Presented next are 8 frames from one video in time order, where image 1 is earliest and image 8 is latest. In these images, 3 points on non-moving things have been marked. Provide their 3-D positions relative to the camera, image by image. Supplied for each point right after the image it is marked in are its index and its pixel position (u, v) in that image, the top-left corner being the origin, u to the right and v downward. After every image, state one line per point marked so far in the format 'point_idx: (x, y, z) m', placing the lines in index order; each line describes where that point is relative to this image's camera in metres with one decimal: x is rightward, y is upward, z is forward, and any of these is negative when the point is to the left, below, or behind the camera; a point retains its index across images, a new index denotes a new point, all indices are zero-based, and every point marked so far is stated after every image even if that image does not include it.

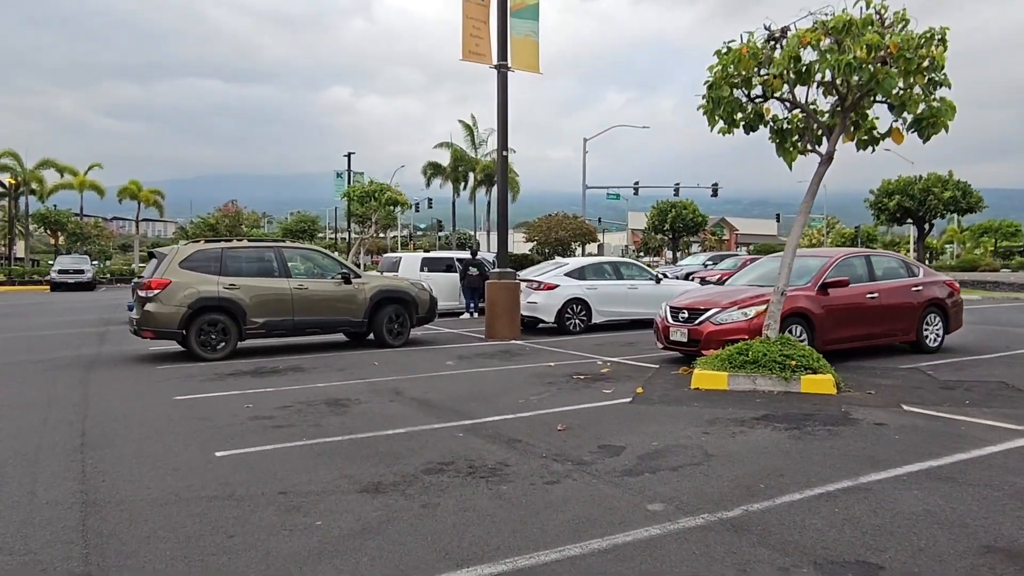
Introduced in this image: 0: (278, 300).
0: (-4.0, -0.2, +12.6) m
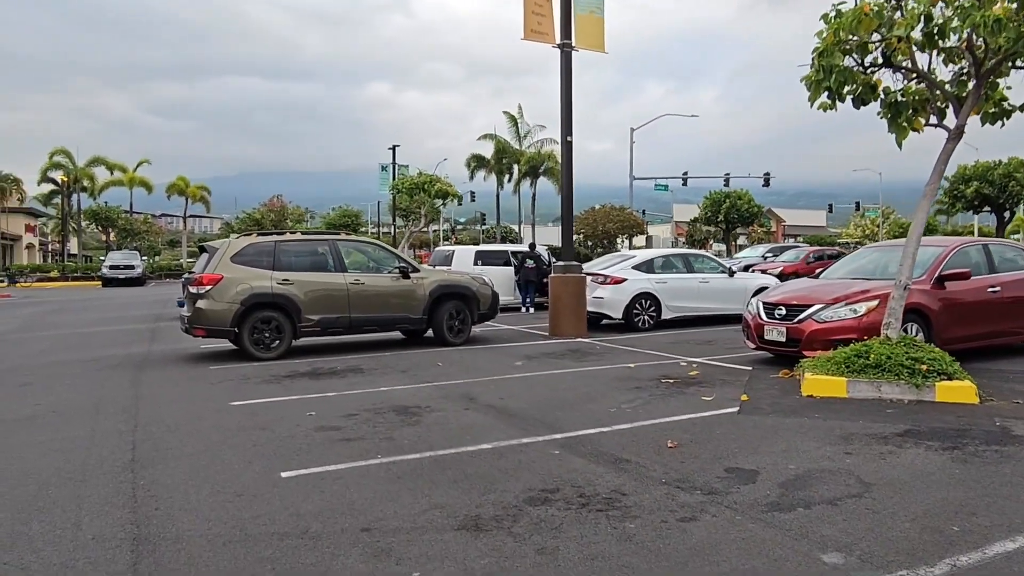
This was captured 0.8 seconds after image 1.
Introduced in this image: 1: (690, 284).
0: (-2.9, -0.2, +11.9) m
1: (+3.8, +0.1, +15.6) m
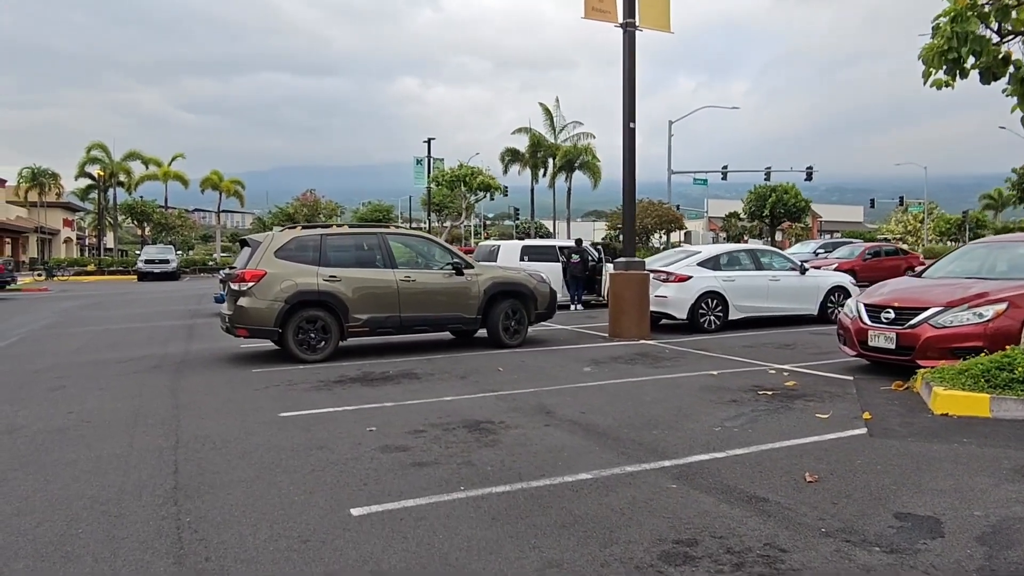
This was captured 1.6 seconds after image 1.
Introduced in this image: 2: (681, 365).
0: (-1.9, -0.1, +11.1) m
1: (+4.9, +0.1, +14.5) m
2: (+2.3, -1.1, +10.1) m
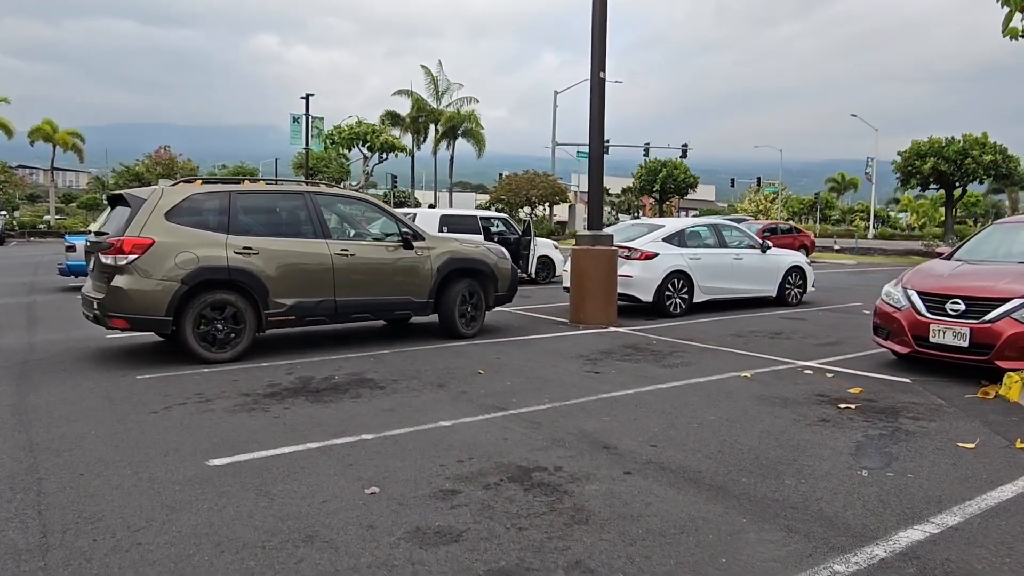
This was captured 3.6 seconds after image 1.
0: (-2.3, +0.2, +8.5) m
1: (+3.8, +0.5, +13.1) m
2: (+2.0, -0.8, +8.4) m
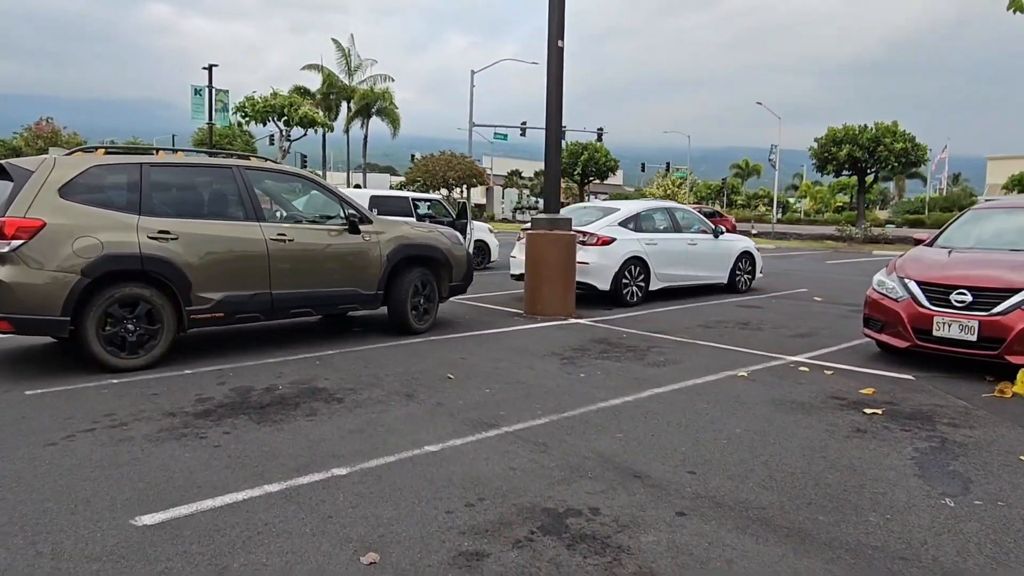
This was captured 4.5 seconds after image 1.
0: (-2.6, +0.3, +7.2) m
1: (+2.8, +0.7, +12.6) m
2: (+1.7, -0.7, +7.7) m
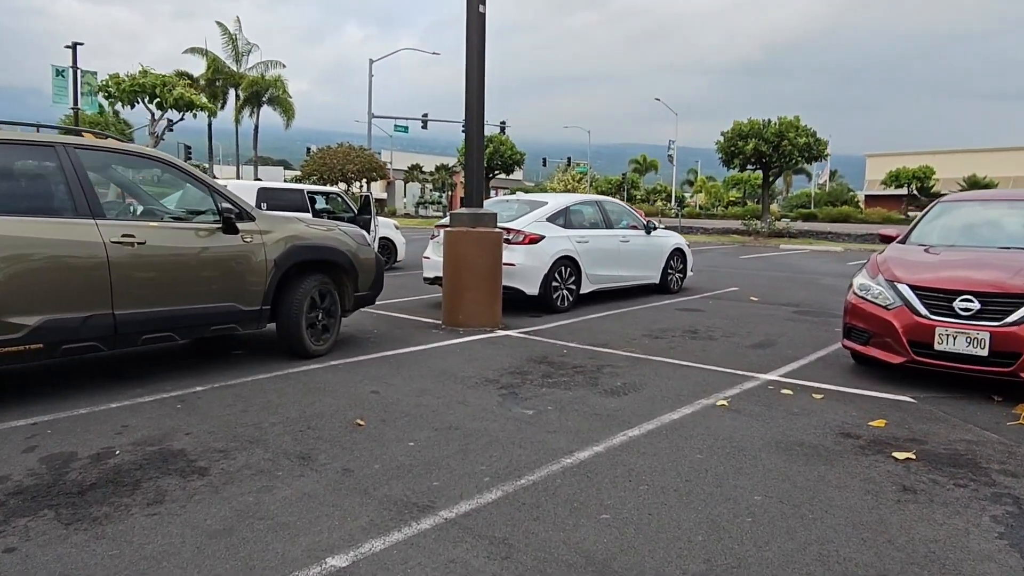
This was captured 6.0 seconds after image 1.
0: (-3.2, +0.1, +5.3) m
1: (+1.5, +0.7, +11.3) m
2: (+1.1, -0.8, +6.4) m
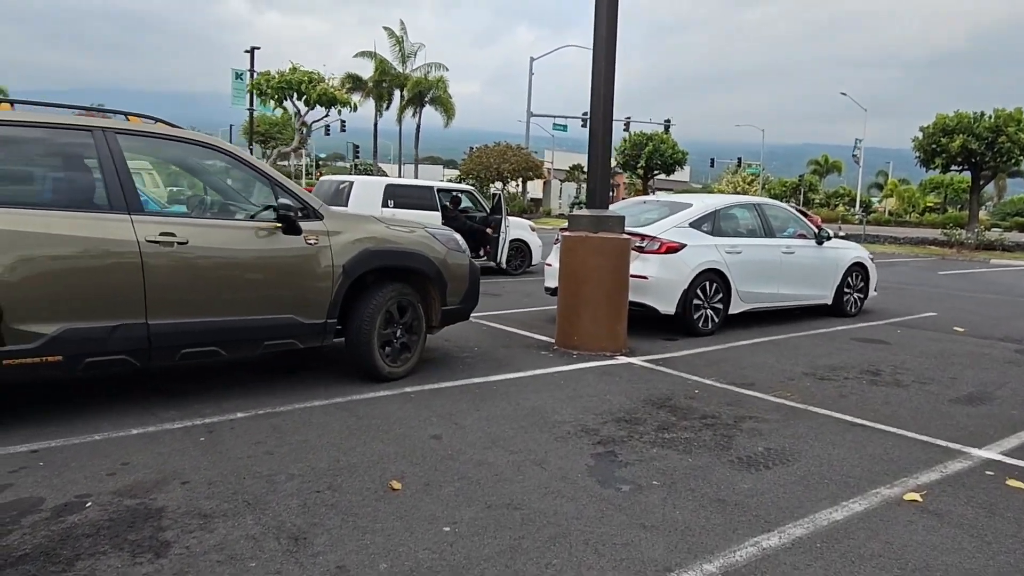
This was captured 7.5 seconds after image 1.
0: (-2.6, +0.1, +4.6) m
1: (+3.3, +0.4, +9.4) m
2: (+1.7, -1.0, +4.7) m
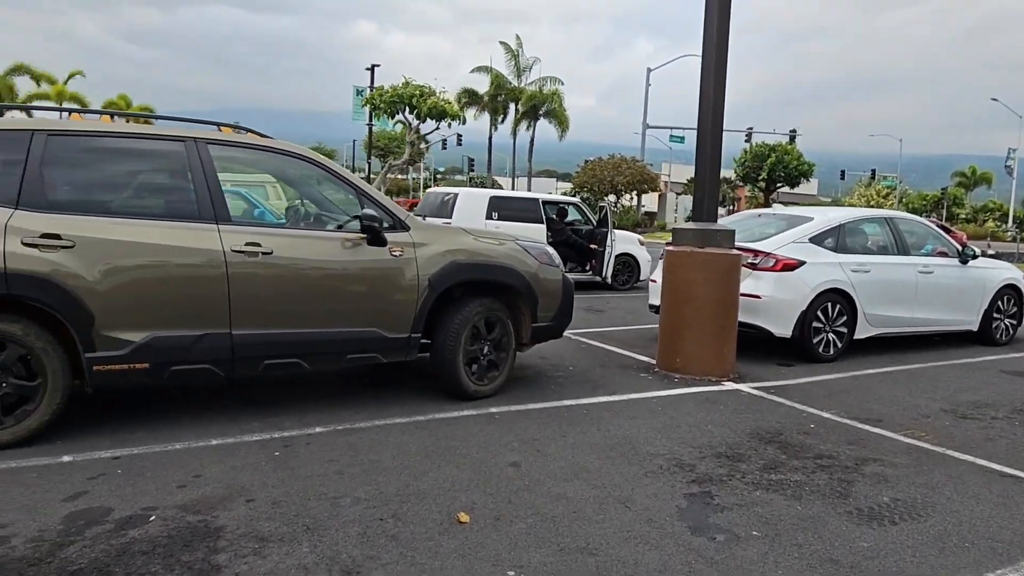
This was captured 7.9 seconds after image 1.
0: (-2.1, 0.0, +4.6) m
1: (+4.5, +0.2, +8.5) m
2: (+2.2, -1.2, +4.0) m
